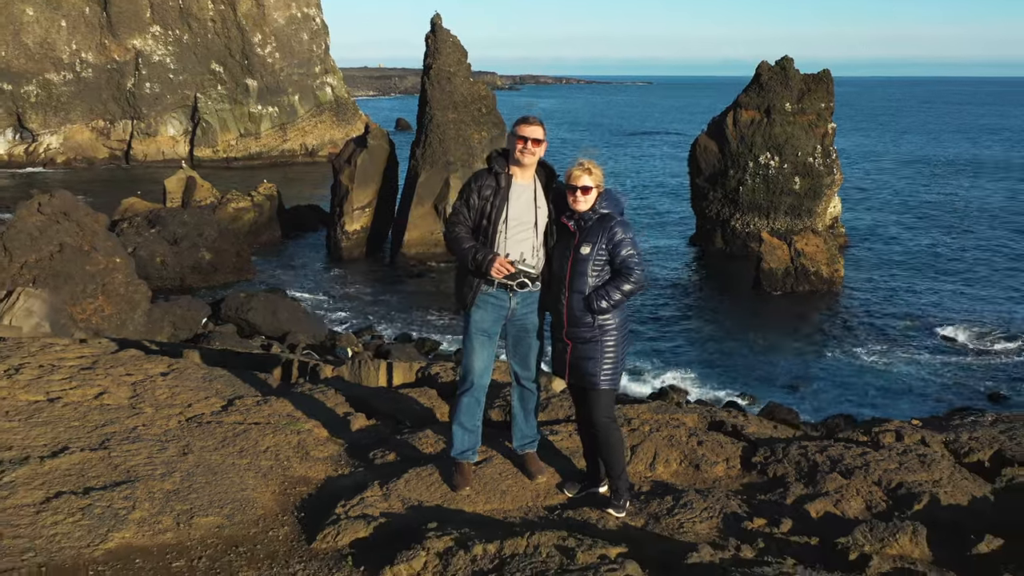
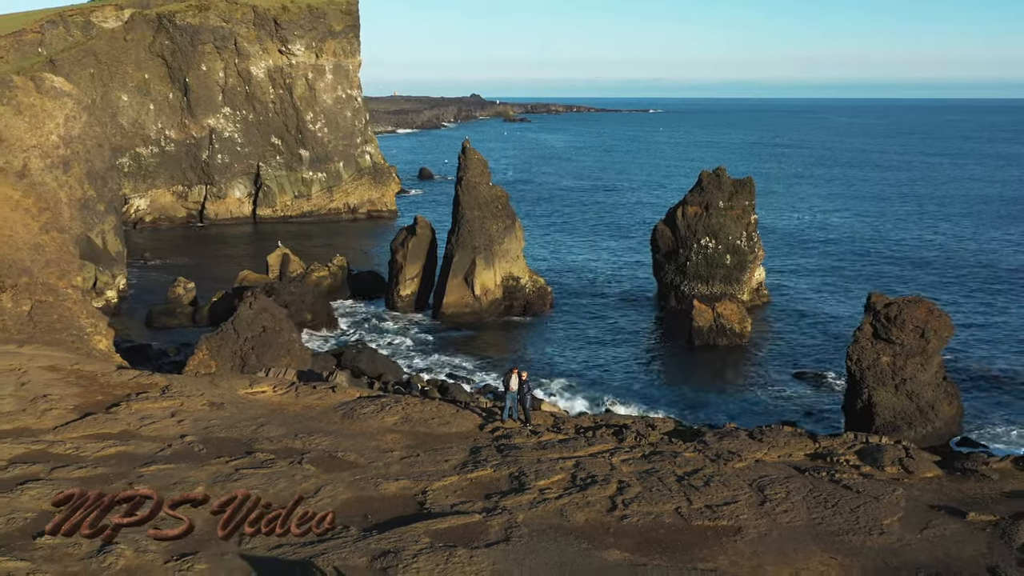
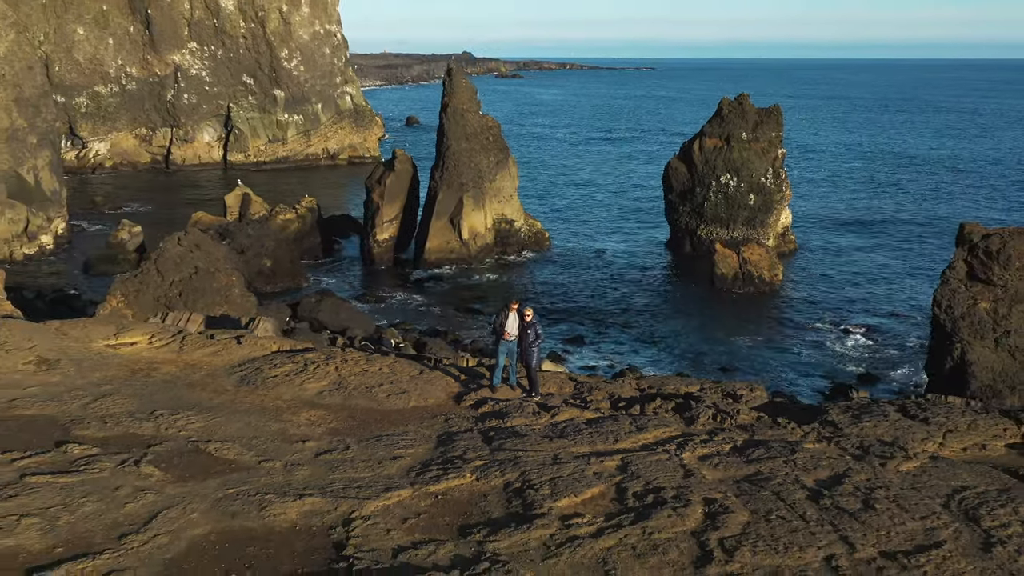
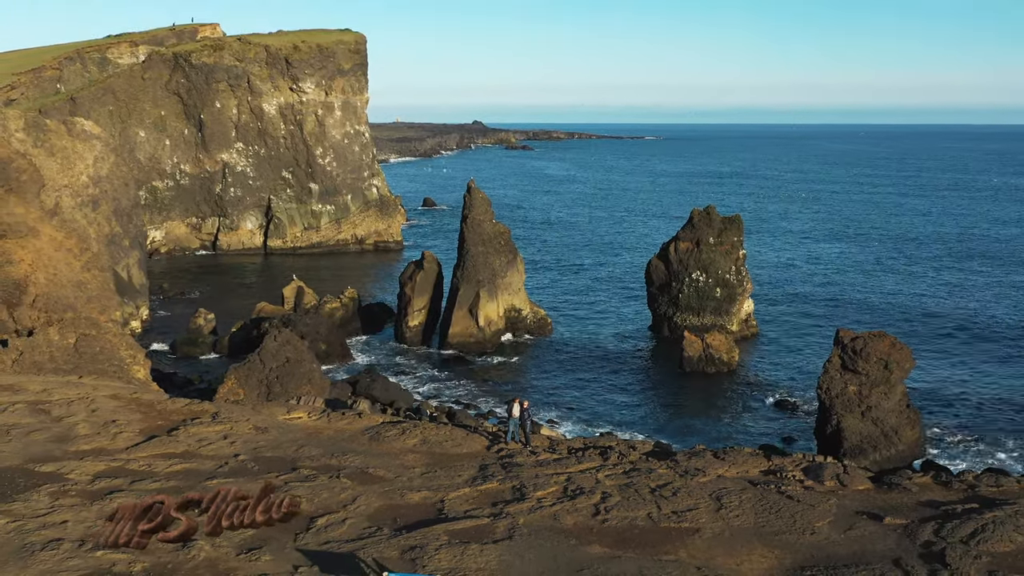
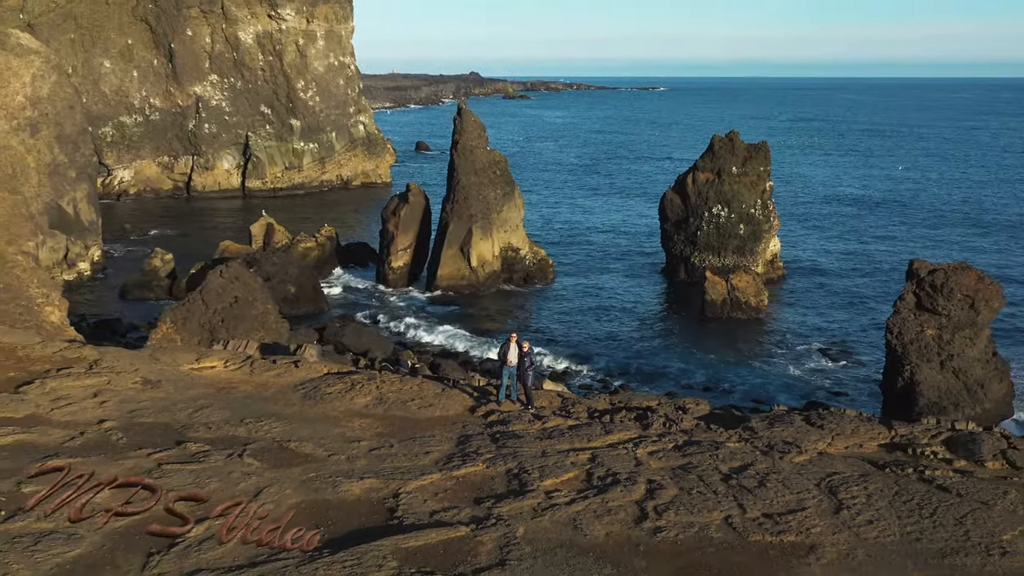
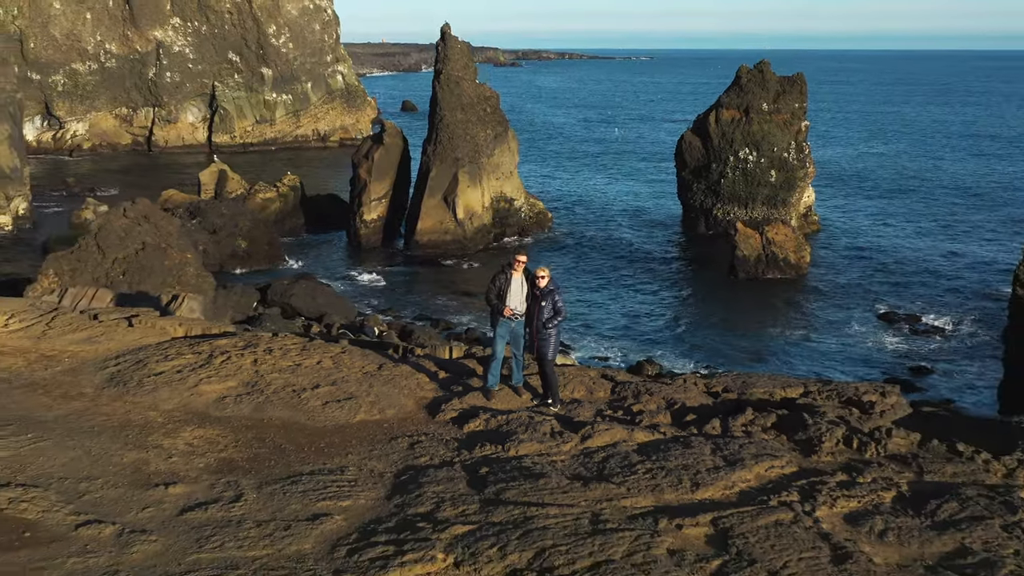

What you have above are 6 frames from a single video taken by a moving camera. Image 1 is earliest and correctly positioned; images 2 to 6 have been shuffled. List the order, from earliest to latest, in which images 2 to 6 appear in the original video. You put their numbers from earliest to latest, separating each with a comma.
6, 3, 5, 2, 4
